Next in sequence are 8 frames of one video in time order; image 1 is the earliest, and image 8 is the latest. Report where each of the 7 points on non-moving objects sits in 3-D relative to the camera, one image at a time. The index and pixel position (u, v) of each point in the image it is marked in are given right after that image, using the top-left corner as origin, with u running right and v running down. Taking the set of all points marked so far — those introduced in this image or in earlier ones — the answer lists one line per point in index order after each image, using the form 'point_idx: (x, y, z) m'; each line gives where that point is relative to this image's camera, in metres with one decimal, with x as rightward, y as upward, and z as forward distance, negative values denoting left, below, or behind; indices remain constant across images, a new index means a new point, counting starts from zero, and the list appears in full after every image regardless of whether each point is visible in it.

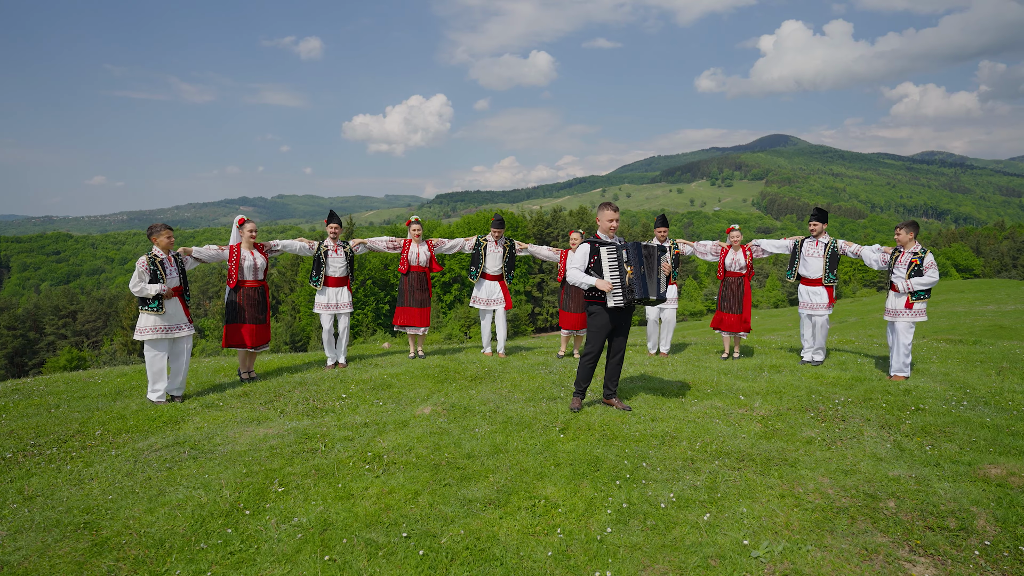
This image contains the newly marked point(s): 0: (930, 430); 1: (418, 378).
0: (+5.3, -1.8, +7.3) m
1: (-1.7, -1.6, +10.2) m
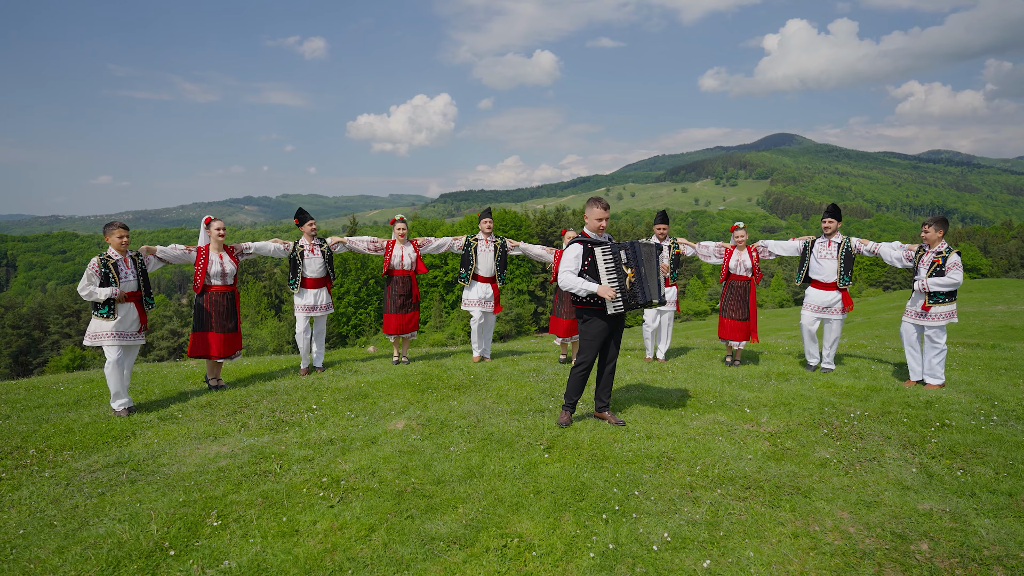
0: (+5.0, -1.8, +6.5) m
1: (-1.9, -1.6, +9.5) m
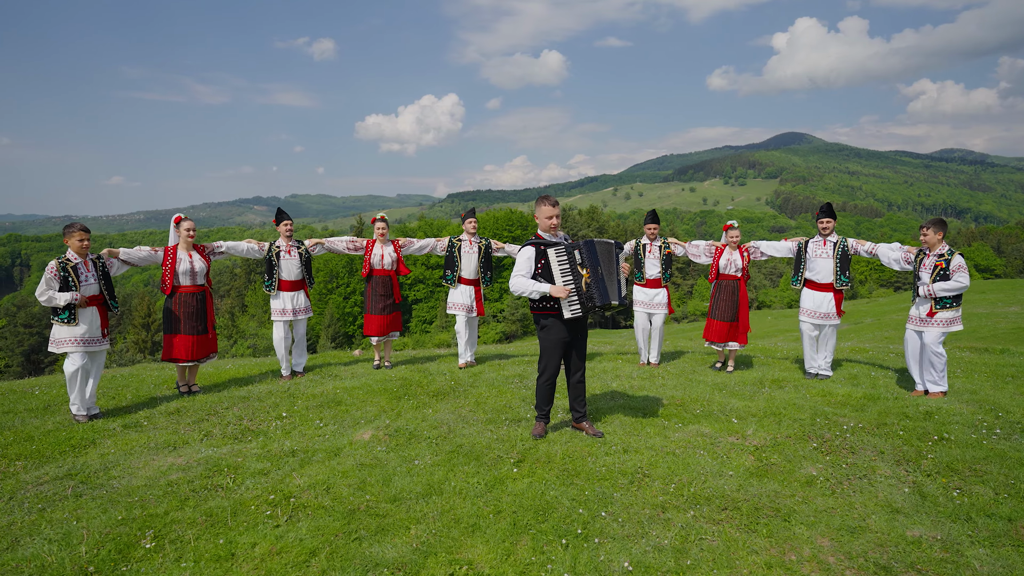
0: (+4.7, -1.9, +6.1) m
1: (-2.2, -1.7, +9.1) m
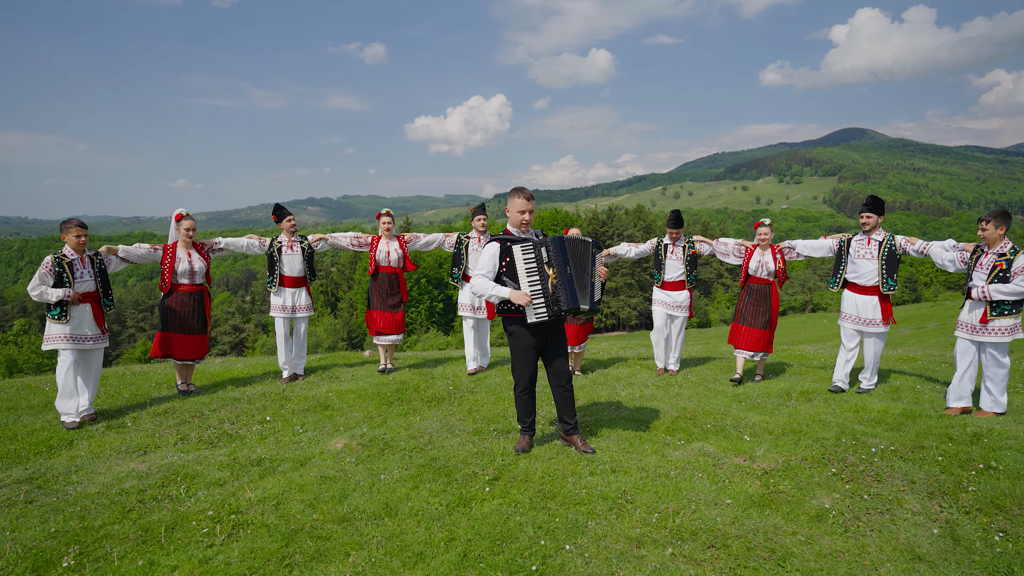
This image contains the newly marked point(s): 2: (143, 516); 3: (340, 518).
0: (+4.4, -1.9, +5.1) m
1: (-2.2, -1.6, +8.8) m
2: (-3.2, -2.0, +5.0) m
3: (-1.5, -2.0, +4.9) m
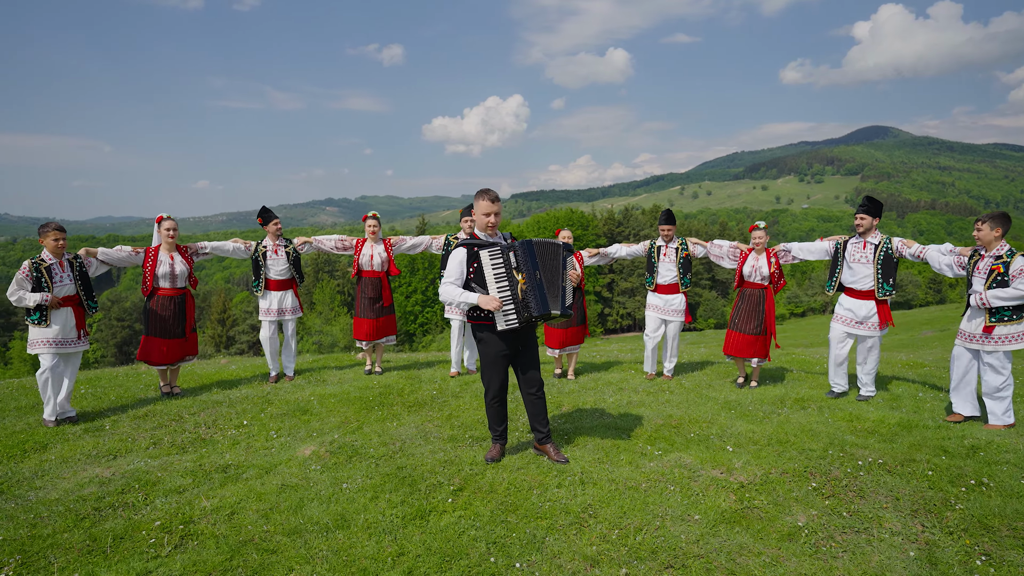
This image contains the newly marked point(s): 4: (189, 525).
0: (+4.0, -2.0, +4.8) m
1: (-2.5, -1.7, +8.7) m
2: (-3.6, -2.0, +4.9) m
3: (-1.8, -2.0, +4.8) m
4: (-2.7, -2.0, +4.9) m
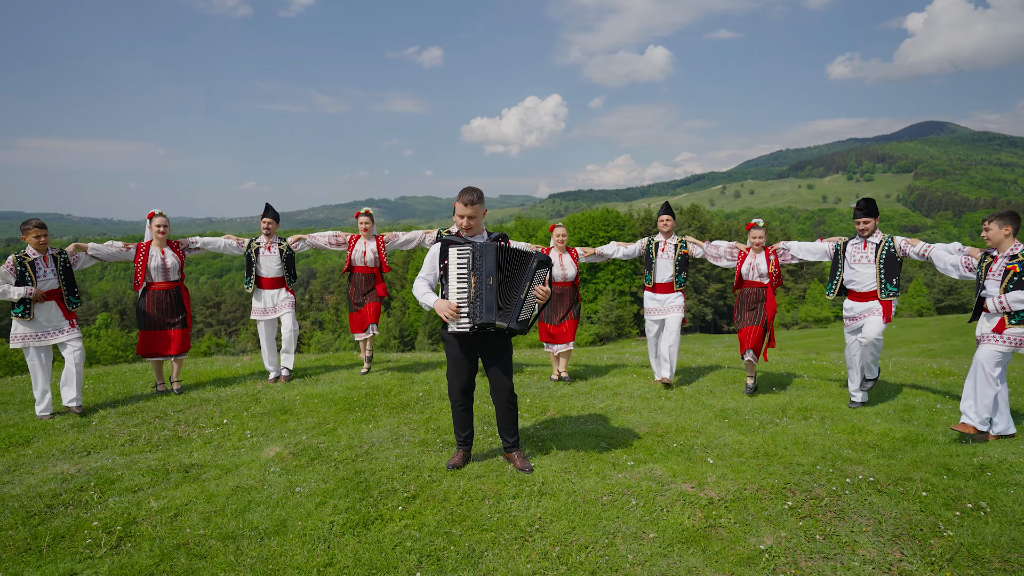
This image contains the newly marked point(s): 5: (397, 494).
0: (+3.6, -2.0, +4.4) m
1: (-2.7, -1.7, +8.6) m
2: (-4.0, -2.0, +4.9) m
3: (-2.3, -2.0, +4.7) m
4: (-3.2, -2.0, +4.8) m
5: (-1.1, -1.9, +5.4) m
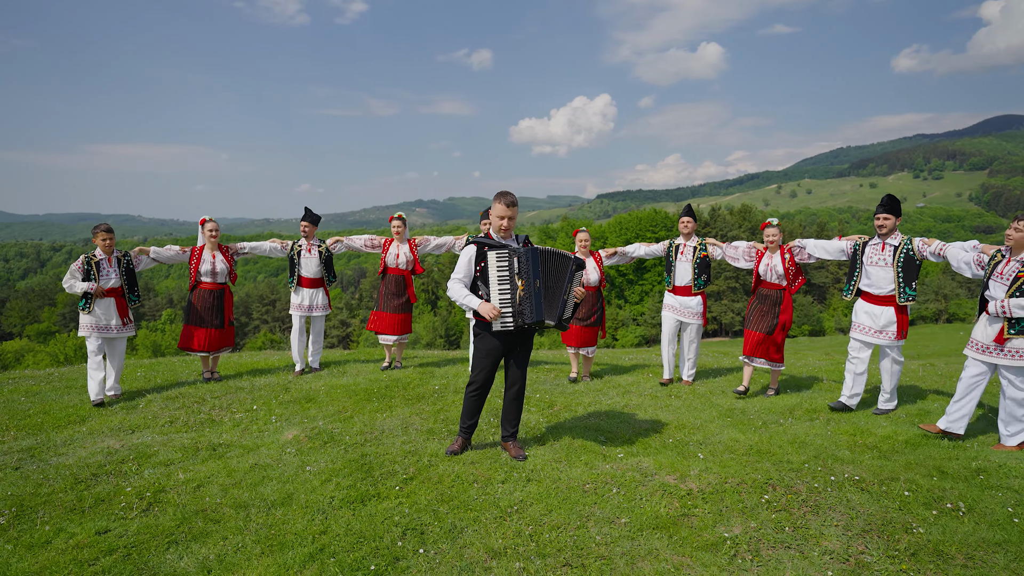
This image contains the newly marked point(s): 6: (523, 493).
0: (+3.4, -2.0, +4.4) m
1: (-2.5, -1.6, +9.2) m
2: (-4.2, -1.9, +5.6) m
3: (-2.4, -2.0, +5.2) m
4: (-3.3, -1.9, +5.4) m
5: (-1.2, -1.9, +5.9) m
6: (+0.1, -1.9, +5.4) m
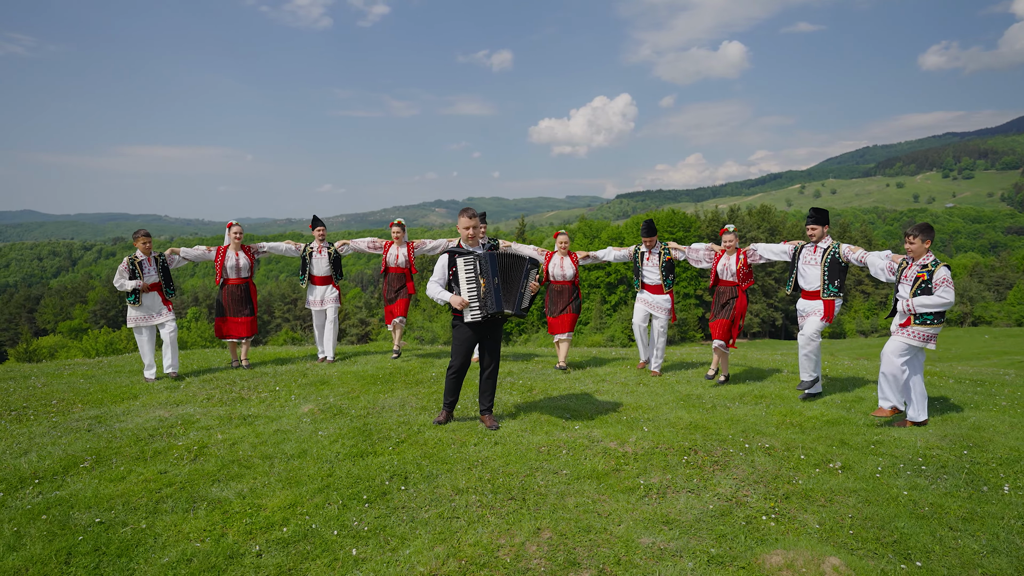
0: (+3.0, -2.0, +5.7) m
1: (-2.8, -1.6, +10.6) m
2: (-4.5, -1.9, +7.1) m
3: (-2.8, -1.9, +6.6) m
4: (-3.7, -1.9, +6.9) m
5: (-1.5, -1.9, +7.3) m
6: (-0.2, -1.9, +6.7) m
